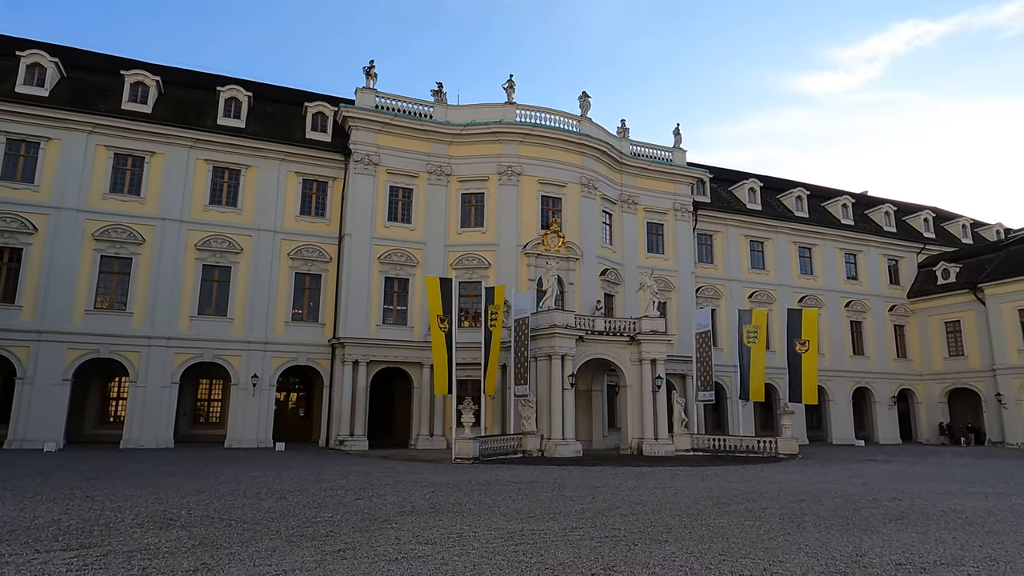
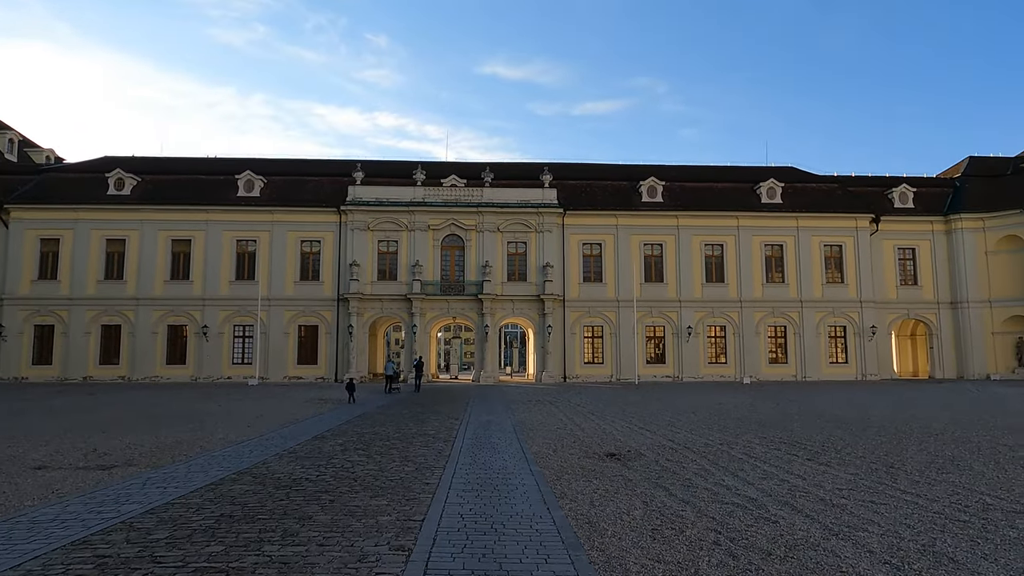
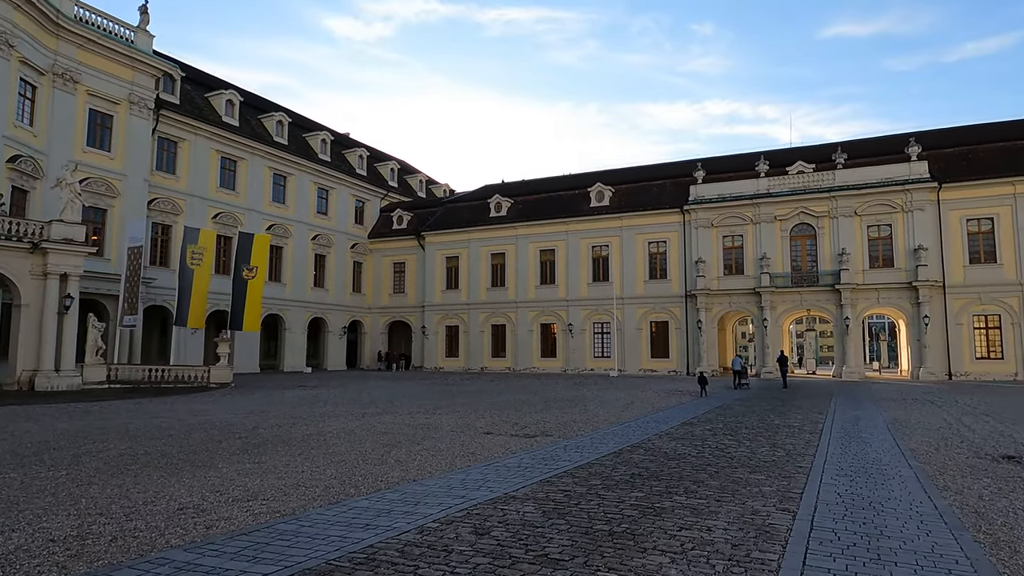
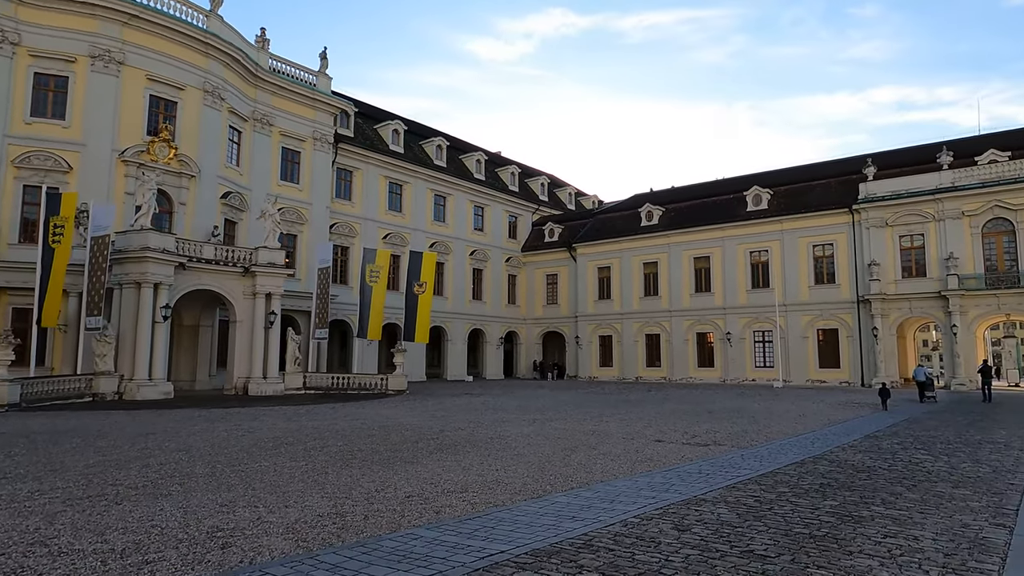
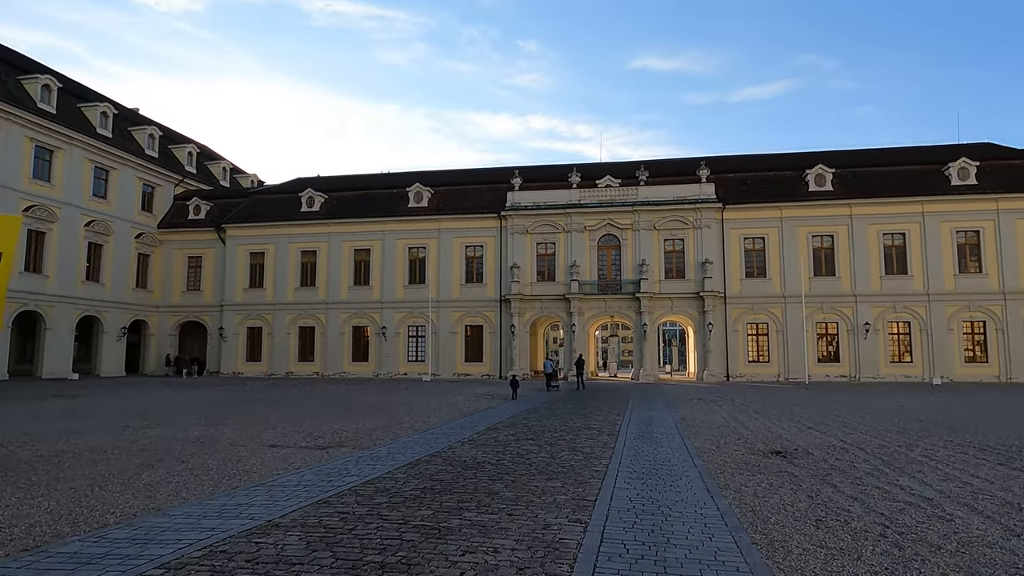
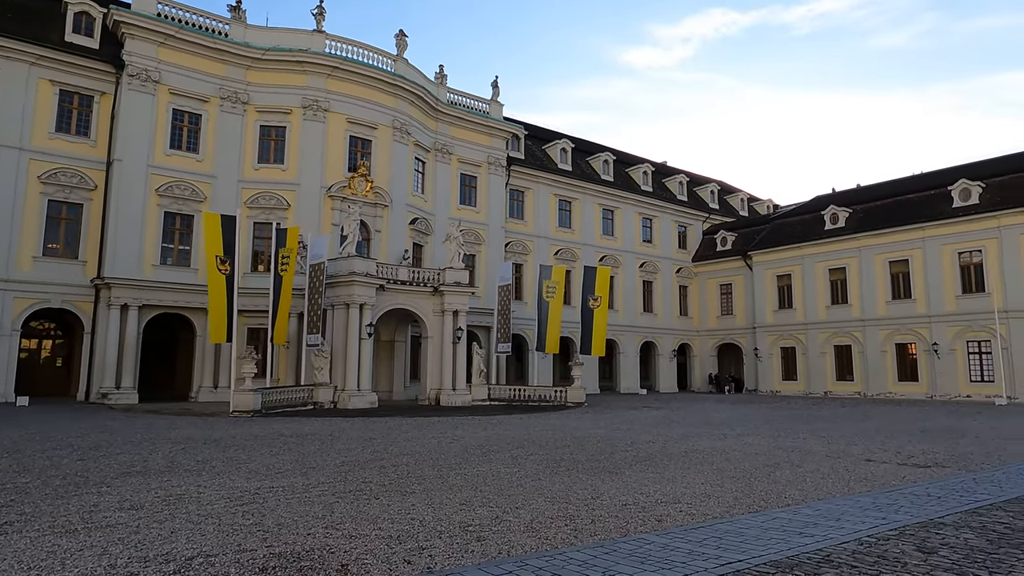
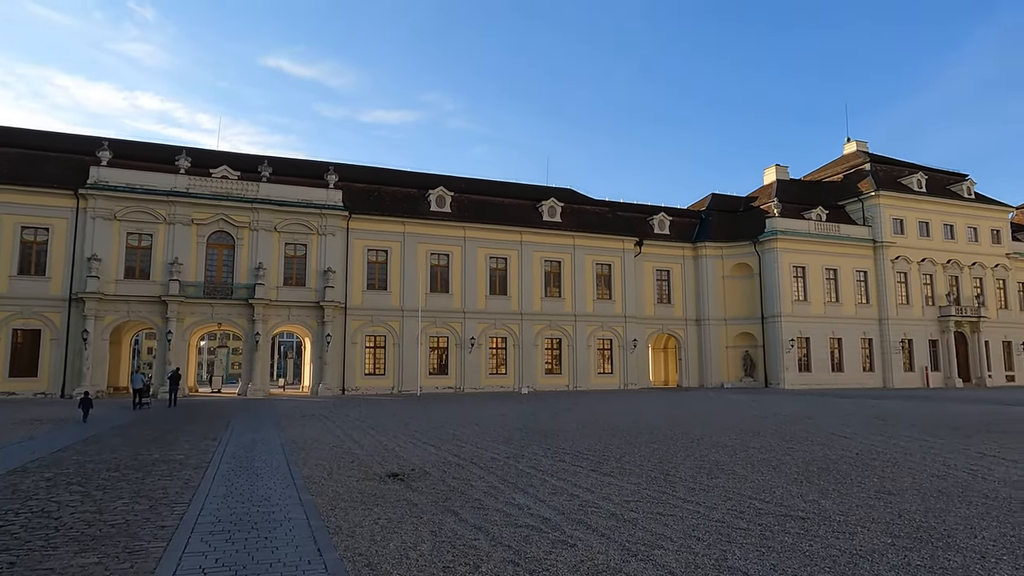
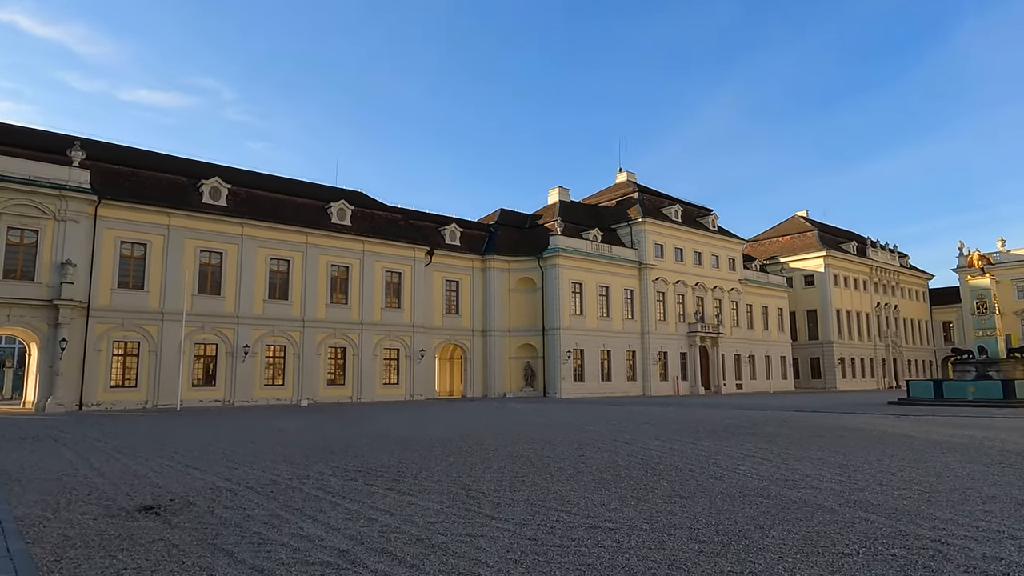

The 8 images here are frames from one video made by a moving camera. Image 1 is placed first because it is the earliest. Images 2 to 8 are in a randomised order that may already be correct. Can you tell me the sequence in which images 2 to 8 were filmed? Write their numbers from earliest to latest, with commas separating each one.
6, 4, 3, 5, 2, 7, 8
